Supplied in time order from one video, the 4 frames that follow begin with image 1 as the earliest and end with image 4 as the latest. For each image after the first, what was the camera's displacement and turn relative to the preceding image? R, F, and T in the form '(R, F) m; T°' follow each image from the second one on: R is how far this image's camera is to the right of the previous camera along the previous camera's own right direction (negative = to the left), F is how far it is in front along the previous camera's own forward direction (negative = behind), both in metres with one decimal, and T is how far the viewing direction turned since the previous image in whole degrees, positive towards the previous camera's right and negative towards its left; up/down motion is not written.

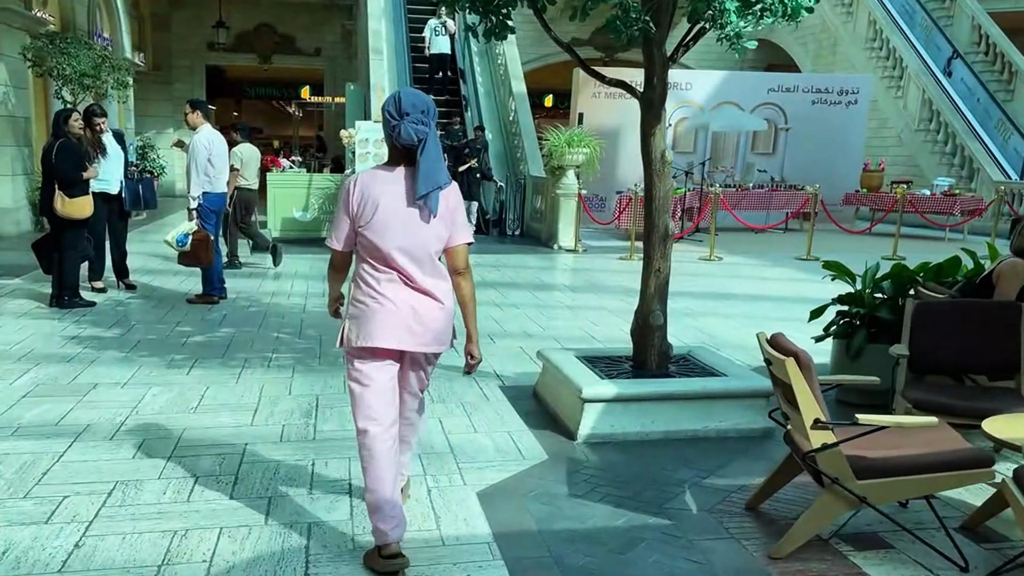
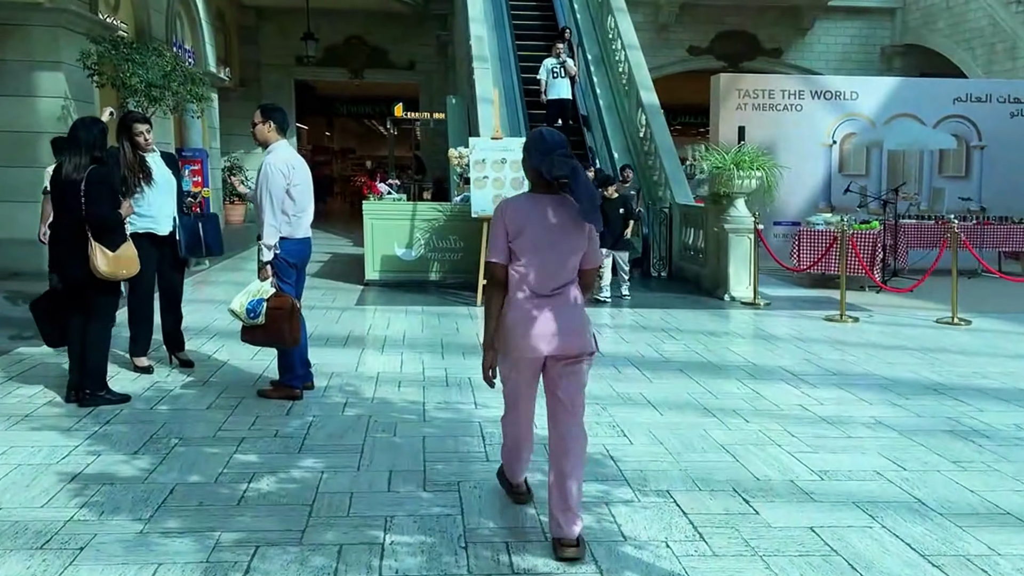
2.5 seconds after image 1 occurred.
(-0.6, +2.1) m; -5°
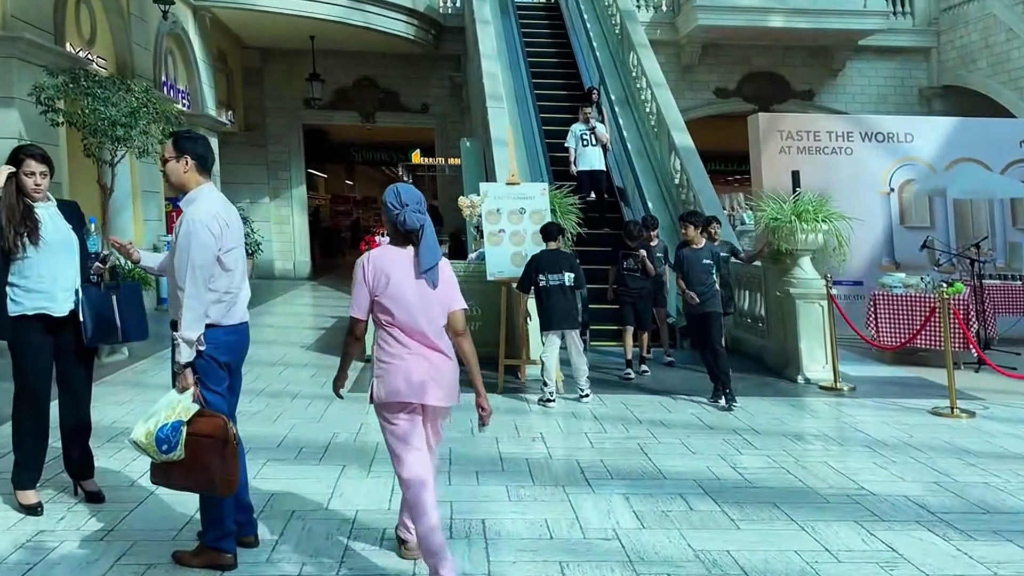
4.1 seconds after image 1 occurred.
(0.0, +1.4) m; -1°
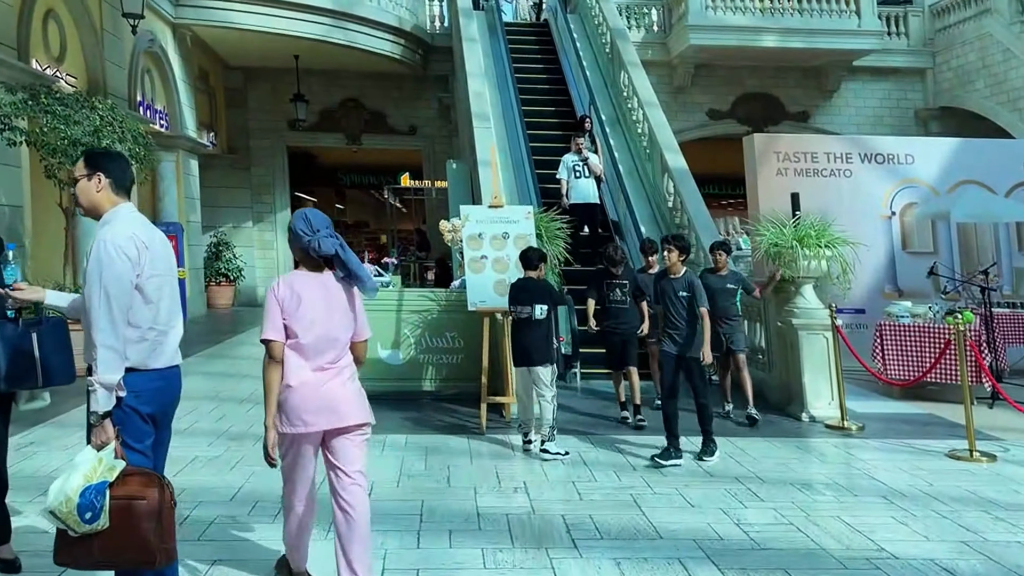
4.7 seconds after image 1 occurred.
(+0.1, +0.4) m; 0°
